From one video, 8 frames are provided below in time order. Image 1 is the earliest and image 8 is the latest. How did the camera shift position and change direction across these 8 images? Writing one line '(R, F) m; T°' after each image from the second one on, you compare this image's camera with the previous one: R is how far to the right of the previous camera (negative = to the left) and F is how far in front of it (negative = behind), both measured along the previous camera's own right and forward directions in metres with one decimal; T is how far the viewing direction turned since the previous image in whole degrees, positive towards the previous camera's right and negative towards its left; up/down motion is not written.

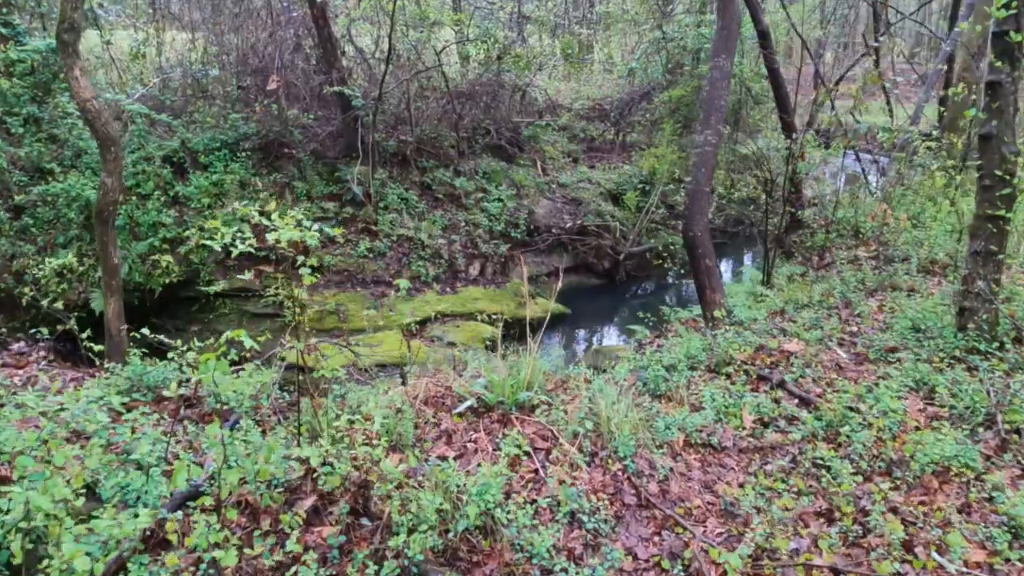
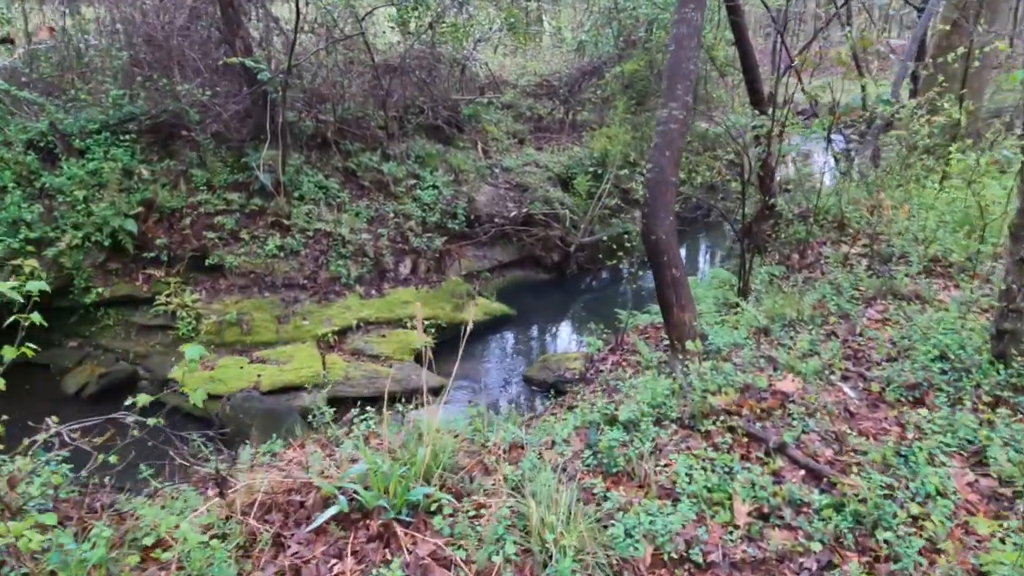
(+0.3, +1.5) m; +3°
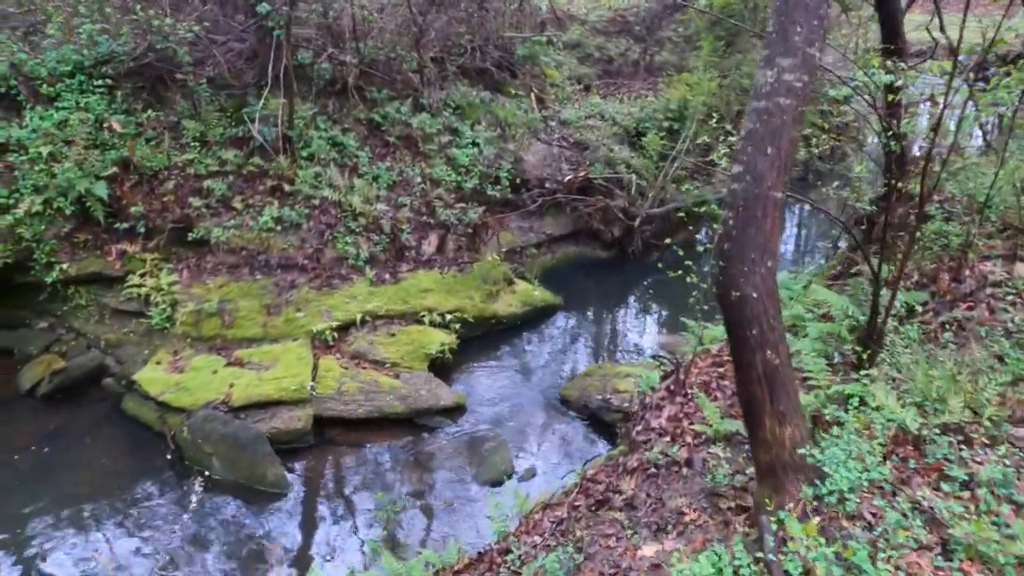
(+0.4, +2.0) m; -6°
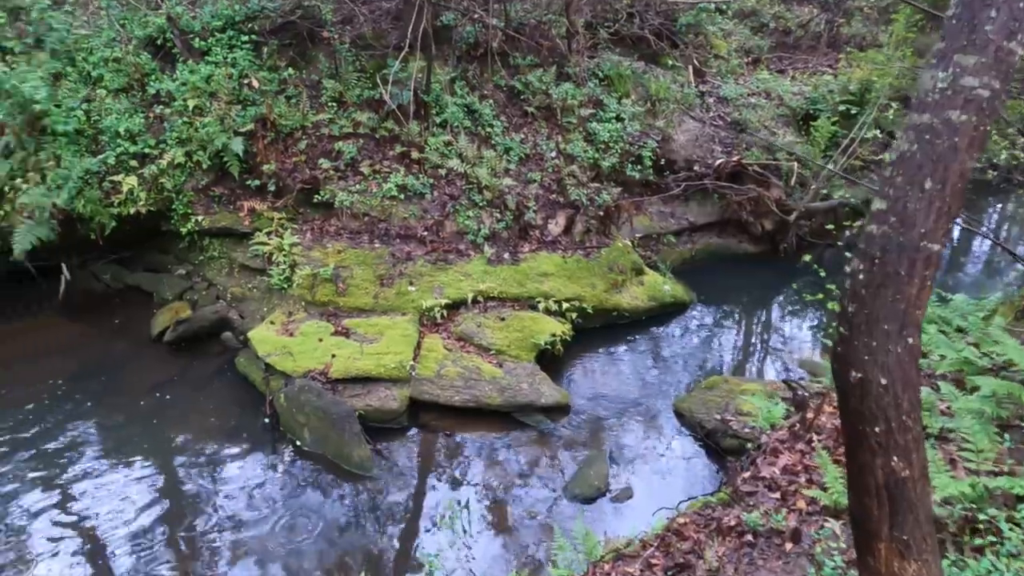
(+0.3, +0.6) m; -11°
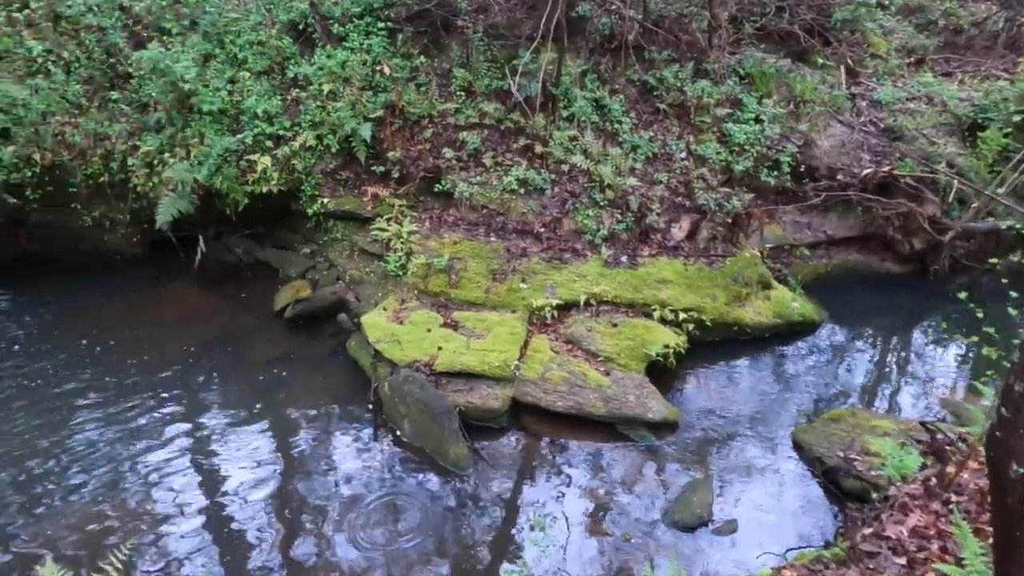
(+0.1, +0.2) m; -9°
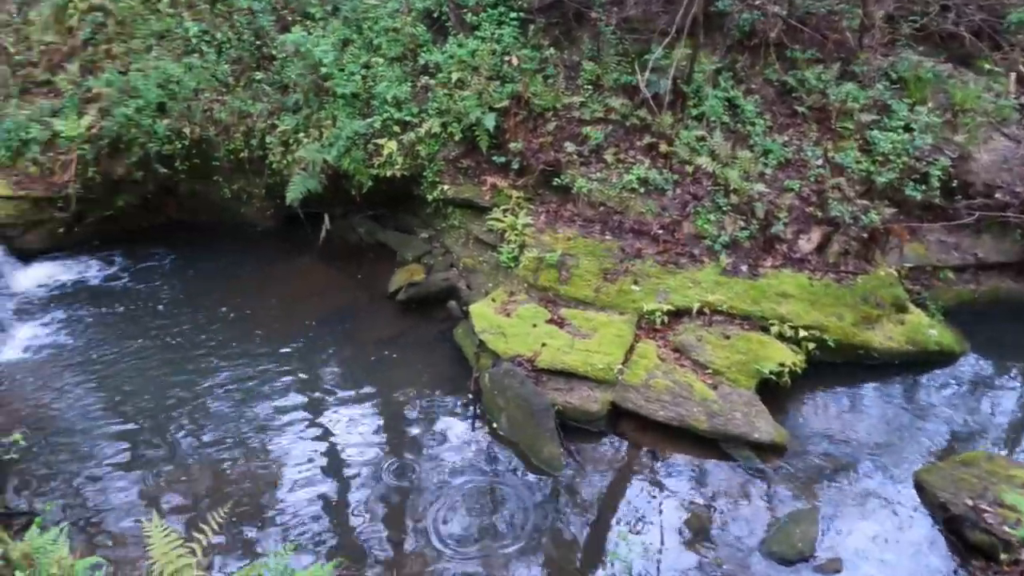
(+0.1, +0.1) m; -9°
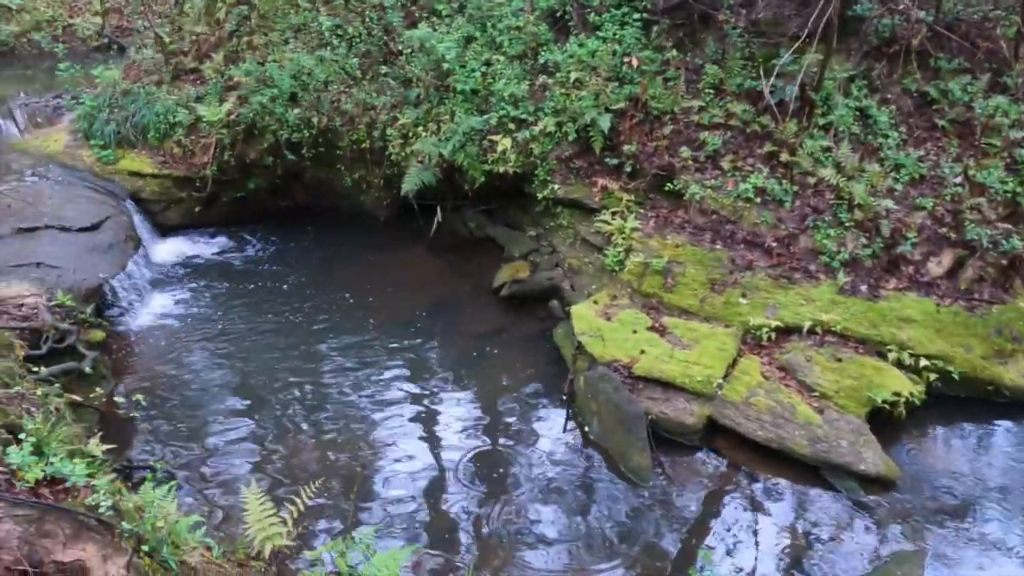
(+0.1, 0.0) m; -8°
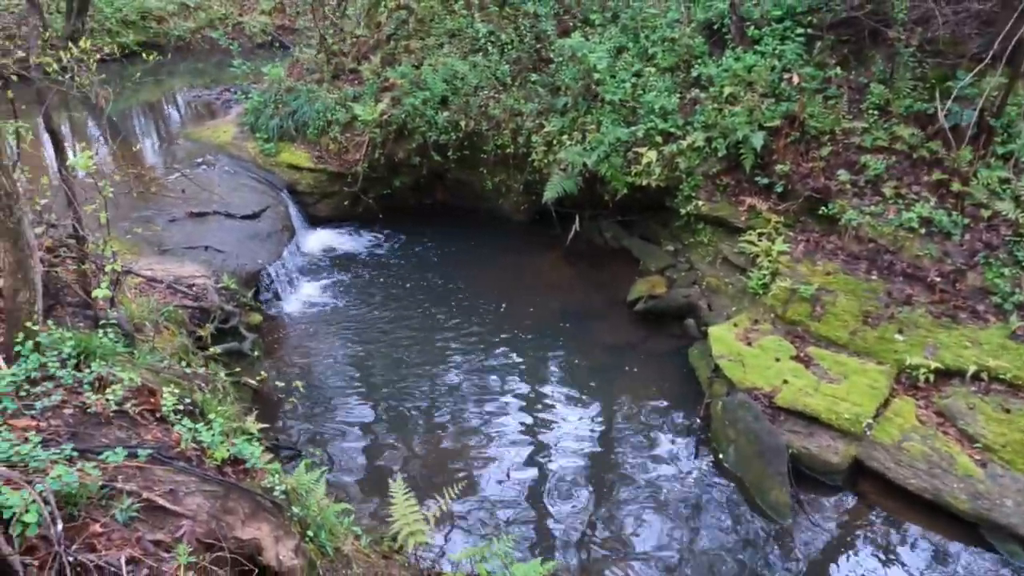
(-0.2, 0.0) m; -9°
